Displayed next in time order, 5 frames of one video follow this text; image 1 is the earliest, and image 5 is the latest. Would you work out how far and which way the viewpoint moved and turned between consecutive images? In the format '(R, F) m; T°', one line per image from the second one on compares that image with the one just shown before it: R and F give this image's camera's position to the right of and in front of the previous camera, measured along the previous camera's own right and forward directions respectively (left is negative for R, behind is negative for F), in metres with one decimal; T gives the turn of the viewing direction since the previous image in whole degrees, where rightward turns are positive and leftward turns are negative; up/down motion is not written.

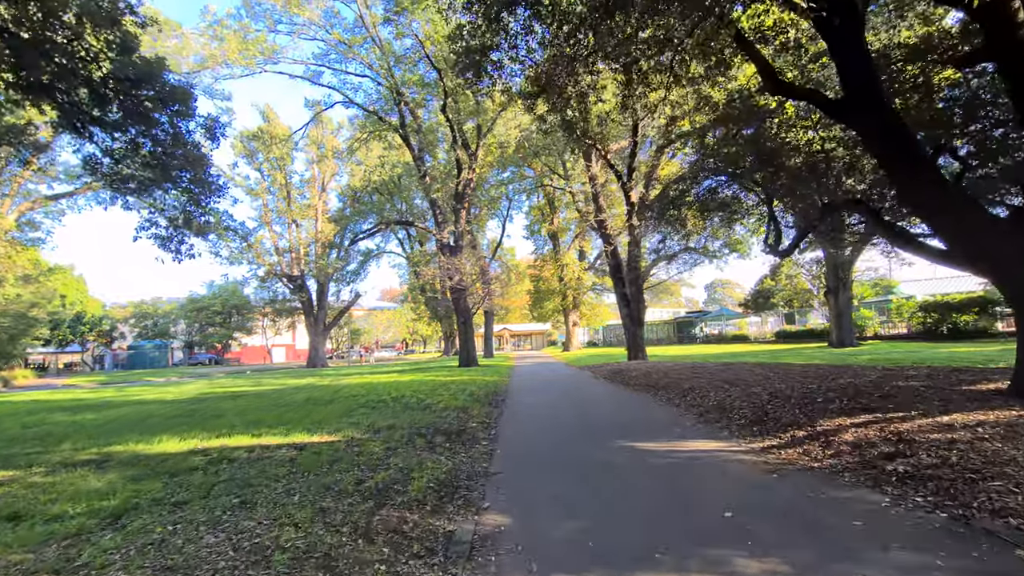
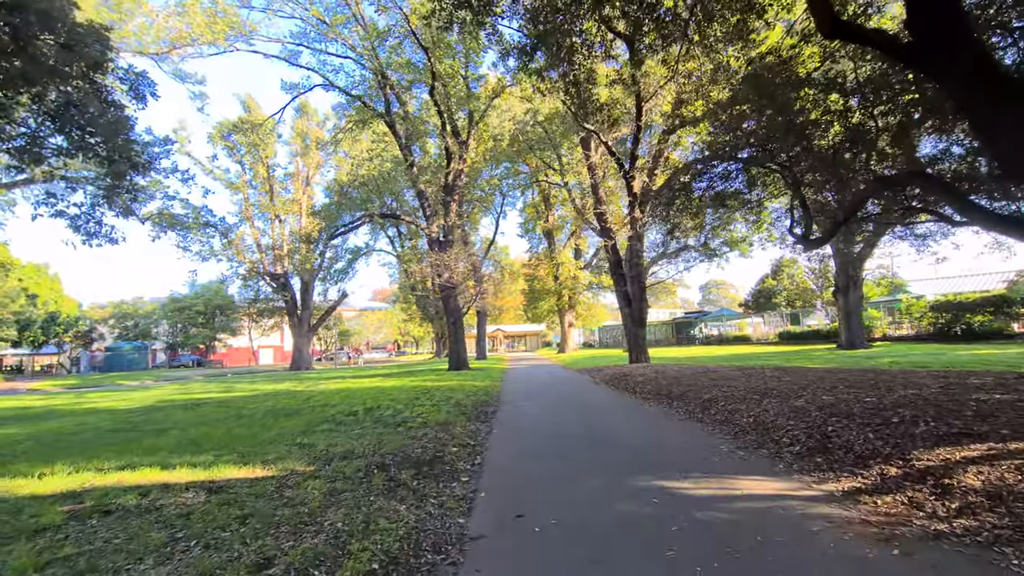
(+0.1, +1.5) m; +1°
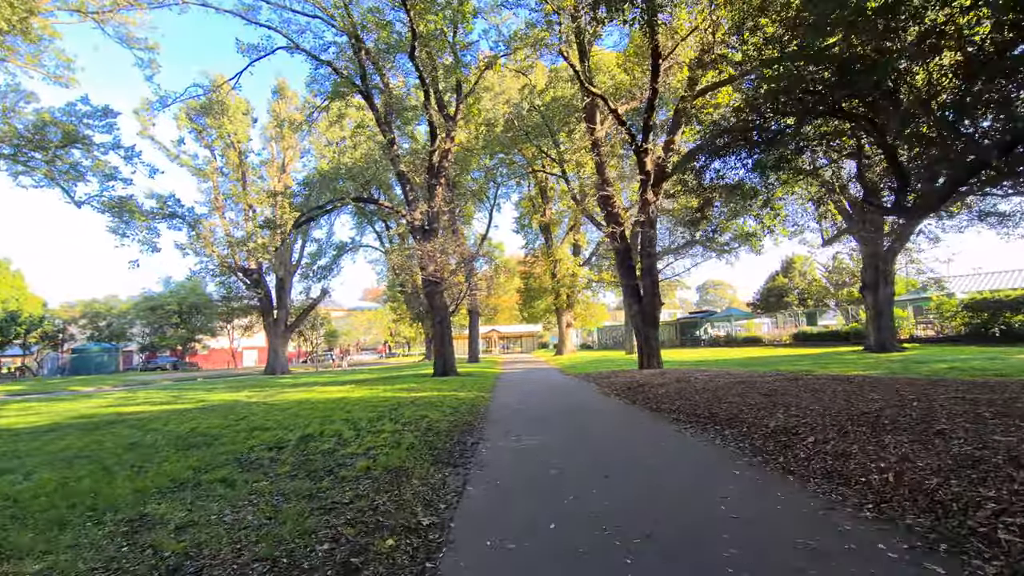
(+0.1, +2.7) m; 0°
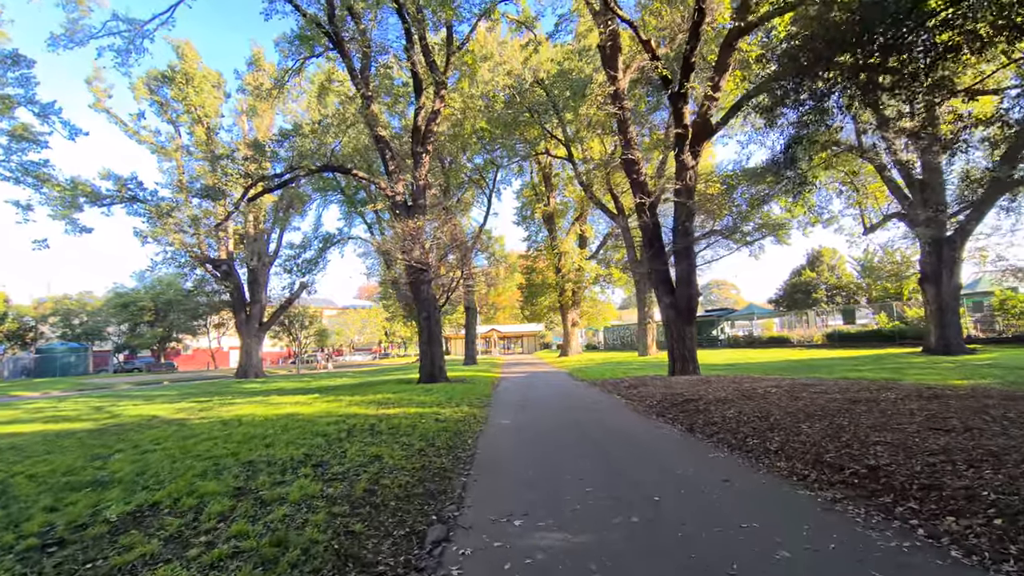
(0.0, +3.4) m; 0°
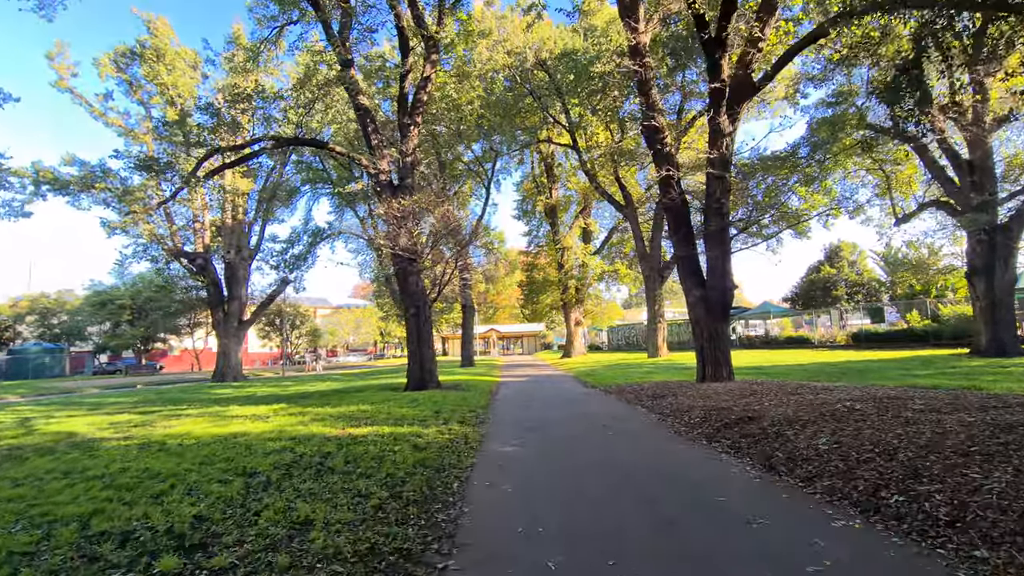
(-0.1, +2.2) m; 0°
